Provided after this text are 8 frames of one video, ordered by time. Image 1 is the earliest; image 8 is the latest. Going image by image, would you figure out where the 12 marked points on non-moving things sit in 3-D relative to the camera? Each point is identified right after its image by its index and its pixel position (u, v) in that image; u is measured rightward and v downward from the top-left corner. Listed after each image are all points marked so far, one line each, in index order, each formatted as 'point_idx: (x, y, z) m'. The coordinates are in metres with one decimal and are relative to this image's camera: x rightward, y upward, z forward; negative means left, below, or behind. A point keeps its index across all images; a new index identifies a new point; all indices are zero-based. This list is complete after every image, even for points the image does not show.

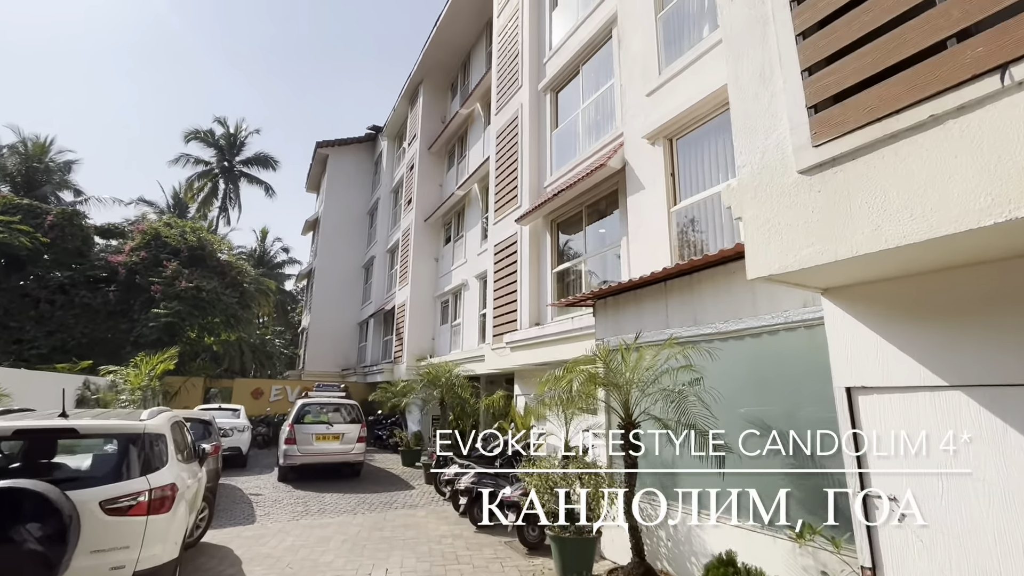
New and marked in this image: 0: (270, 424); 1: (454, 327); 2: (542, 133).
0: (-7.6, -4.3, +15.1) m
1: (-1.7, -1.2, +14.2) m
2: (+0.6, +3.1, +9.6) m
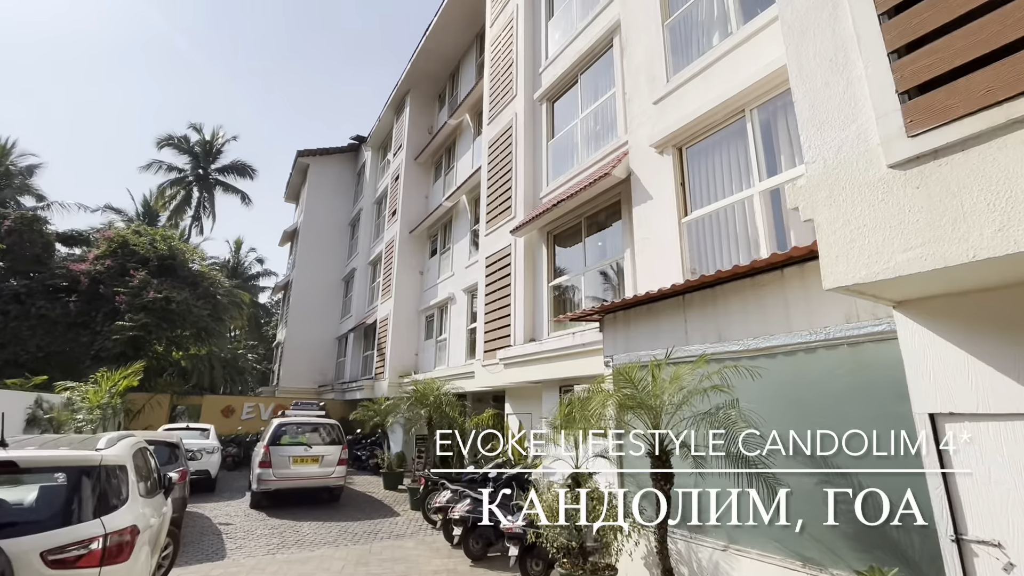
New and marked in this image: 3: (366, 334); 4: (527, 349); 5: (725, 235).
0: (-8.1, -4.7, +14.3) m
1: (-2.1, -1.6, +13.7) m
2: (+0.5, +2.8, +9.3) m
3: (-5.5, -1.7, +18.0) m
4: (+0.2, -1.0, +7.8) m
5: (+2.3, +0.6, +5.2) m
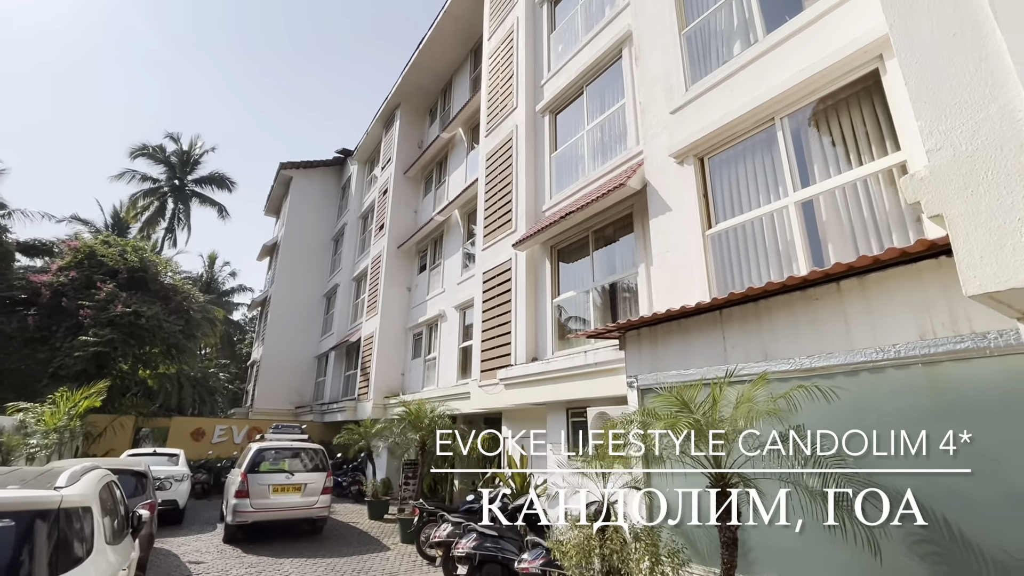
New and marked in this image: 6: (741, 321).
0: (-8.3, -5.1, +13.3) m
1: (-2.3, -2.0, +13.2) m
2: (+0.5, +2.5, +9.0) m
3: (-5.9, -2.3, +17.3) m
4: (+0.2, -1.2, +7.3) m
5: (+2.5, +0.4, +4.9) m
6: (+1.9, -0.3, +4.0) m
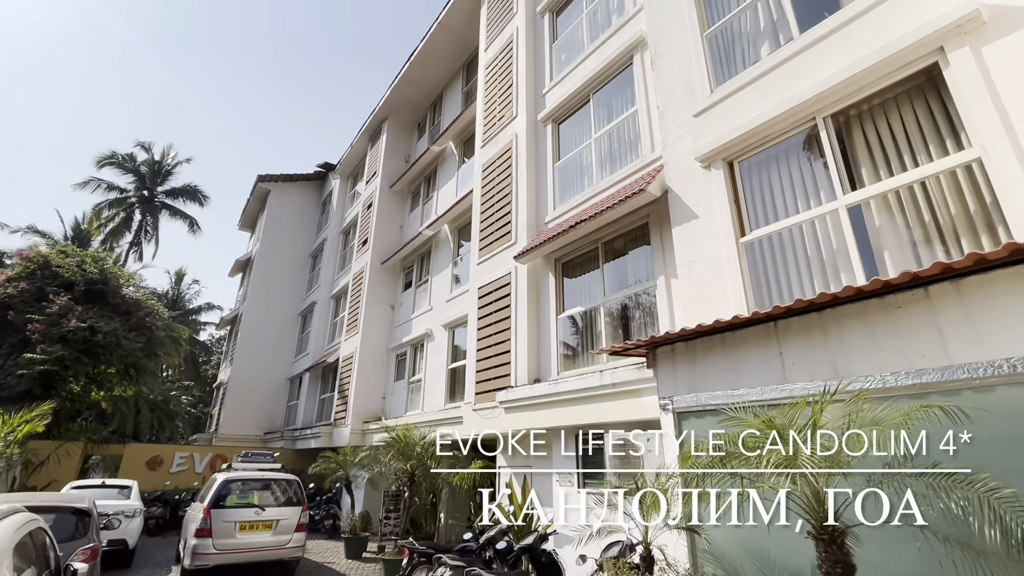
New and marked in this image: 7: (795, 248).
0: (-8.6, -5.4, +12.1) m
1: (-2.6, -2.5, +12.4) m
2: (+0.5, +2.2, +8.6) m
3: (-6.4, -2.9, +16.3) m
4: (+0.3, -1.4, +6.7) m
5: (+2.7, +0.3, +4.5) m
6: (+2.1, -0.3, +3.5) m
7: (+2.7, +0.4, +4.5) m
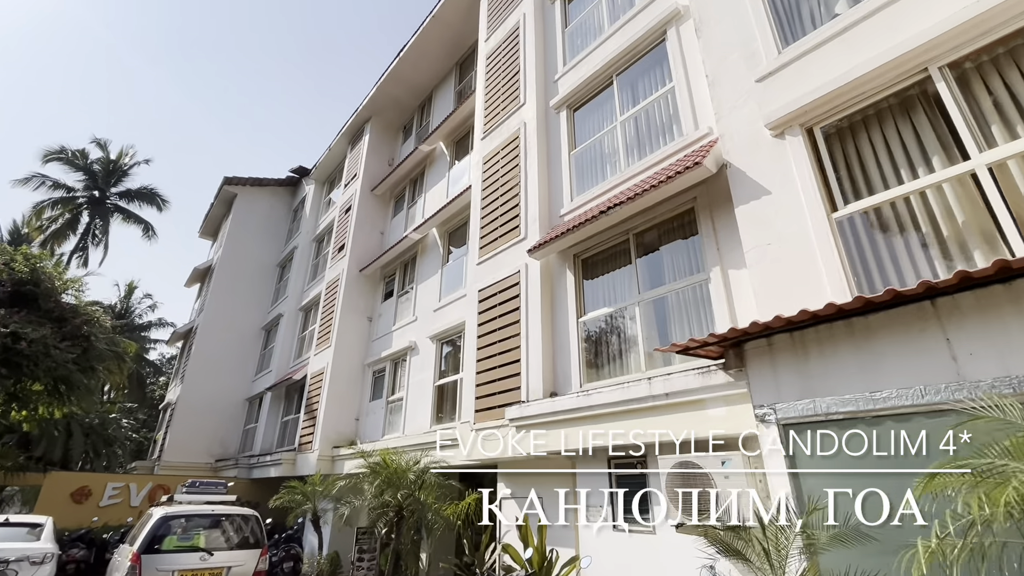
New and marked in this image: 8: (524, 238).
0: (-8.9, -5.4, +10.2) m
1: (-2.8, -2.7, +11.0) m
2: (+0.7, +2.1, +7.8) m
3: (-6.8, -3.2, +14.7) m
4: (+0.5, -1.4, +5.6) m
5: (+3.1, +0.4, +3.7) m
6: (+2.5, -0.1, +2.6) m
7: (+3.1, +0.5, +3.7) m
8: (+0.2, +0.8, +7.3) m
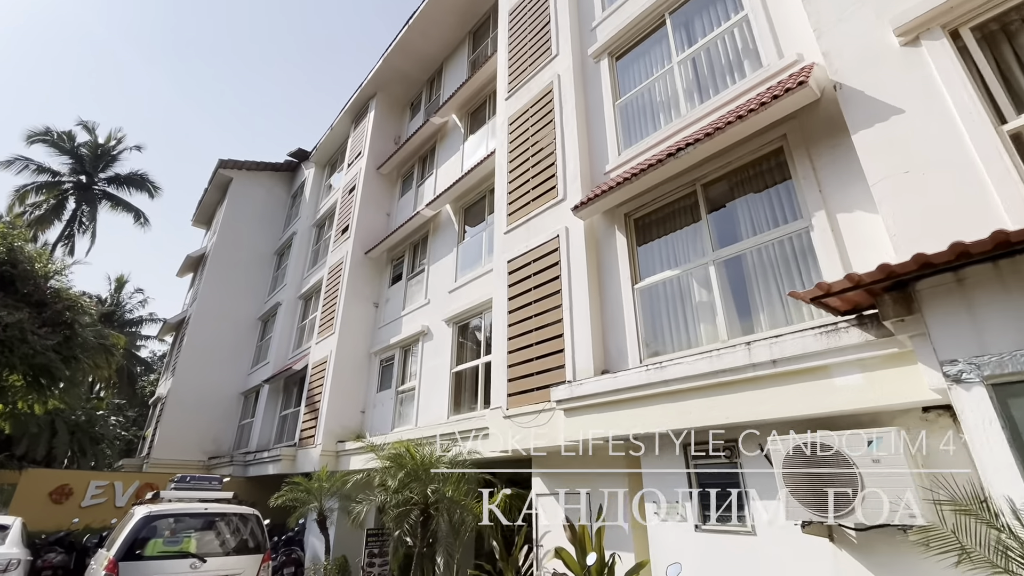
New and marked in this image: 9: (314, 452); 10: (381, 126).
0: (-8.4, -5.0, +9.2) m
1: (-2.3, -2.2, +10.1) m
2: (+1.2, +2.6, +6.9) m
3: (-6.4, -2.8, +13.7) m
4: (+1.0, -0.9, +4.7) m
5: (+3.6, +0.8, +2.8) m
6: (+3.1, +0.3, +1.8) m
7: (+3.6, +0.9, +2.9) m
8: (+0.7, +1.2, +6.4) m
9: (-4.2, -3.5, +10.3) m
10: (-3.9, +4.8, +14.4) m
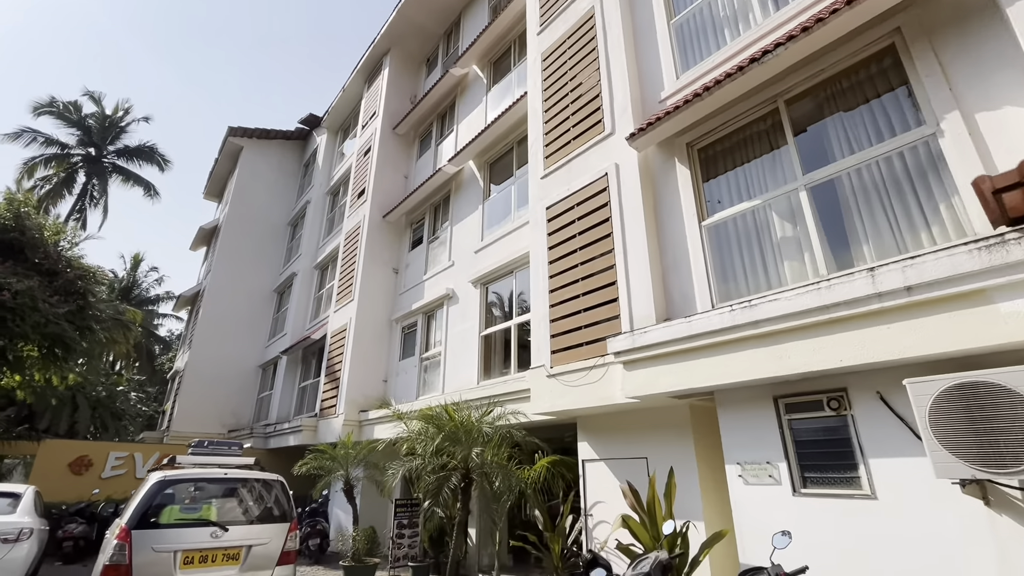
0: (-7.8, -4.3, +8.9) m
1: (-1.7, -1.5, +9.6) m
2: (+1.6, +3.2, +6.1) m
3: (-5.7, -1.9, +13.3) m
4: (+1.5, -0.3, +4.1) m
5: (+4.0, +1.4, +2.1) m
6: (+3.5, +0.8, +1.0) m
7: (+4.0, +1.5, +2.1) m
8: (+1.2, +1.9, +5.7) m
9: (-3.6, -2.7, +9.9) m
10: (-3.3, +5.8, +13.6) m
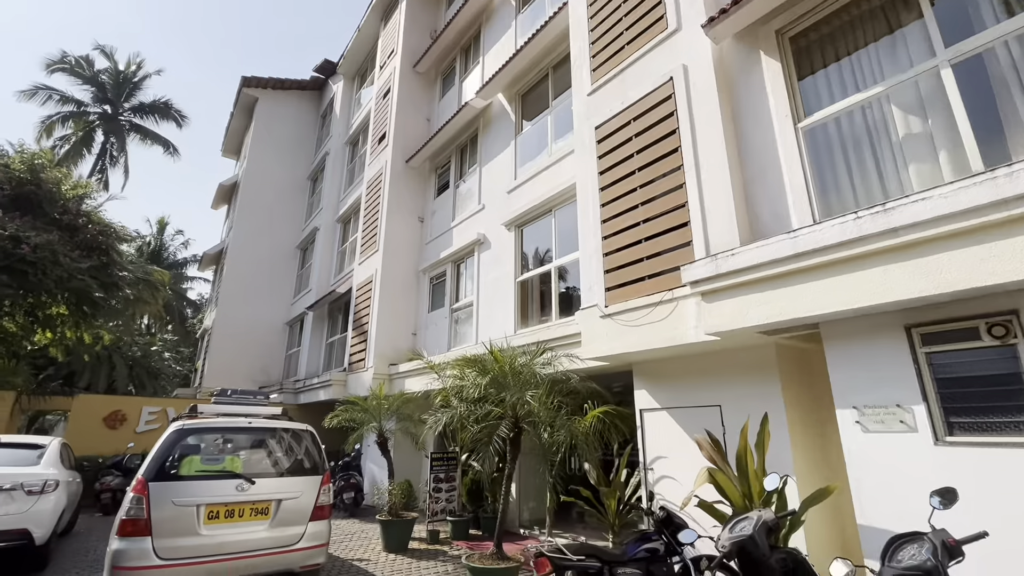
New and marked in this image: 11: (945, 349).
0: (-7.1, -3.4, +8.9) m
1: (-1.0, -0.4, +9.0) m
2: (+2.1, +4.0, +5.1) m
3: (-4.9, -0.6, +13.0) m
4: (+1.9, +0.3, +3.4) m
5: (+4.3, +1.9, +1.1) m
6: (+3.8, +1.2, +0.1) m
7: (+4.3, +2.0, +1.1) m
8: (+1.6, +2.6, +4.8) m
9: (-2.9, -1.7, +9.5) m
10: (-2.5, +7.0, +12.5) m
11: (+2.5, -0.4, +2.8) m
